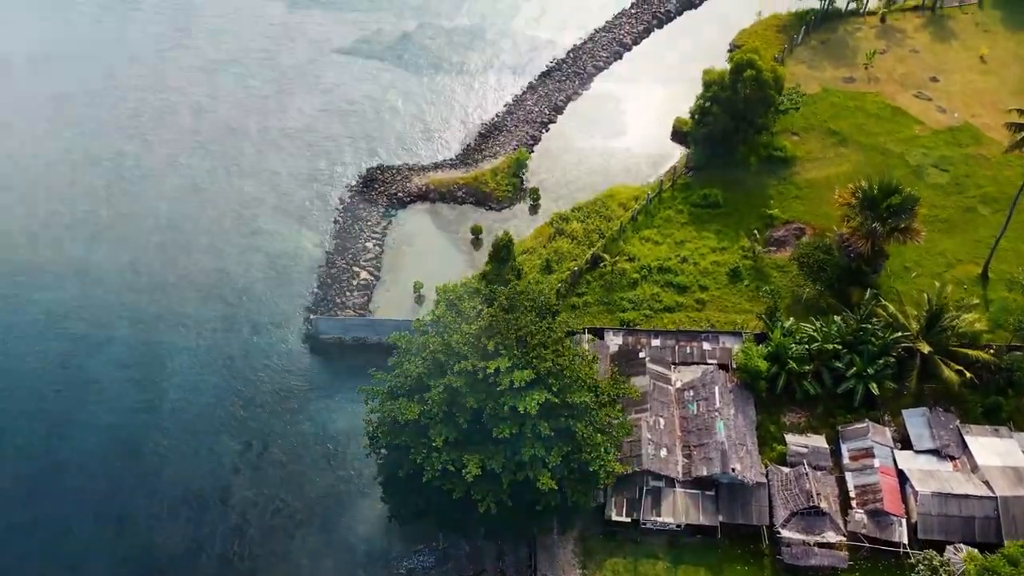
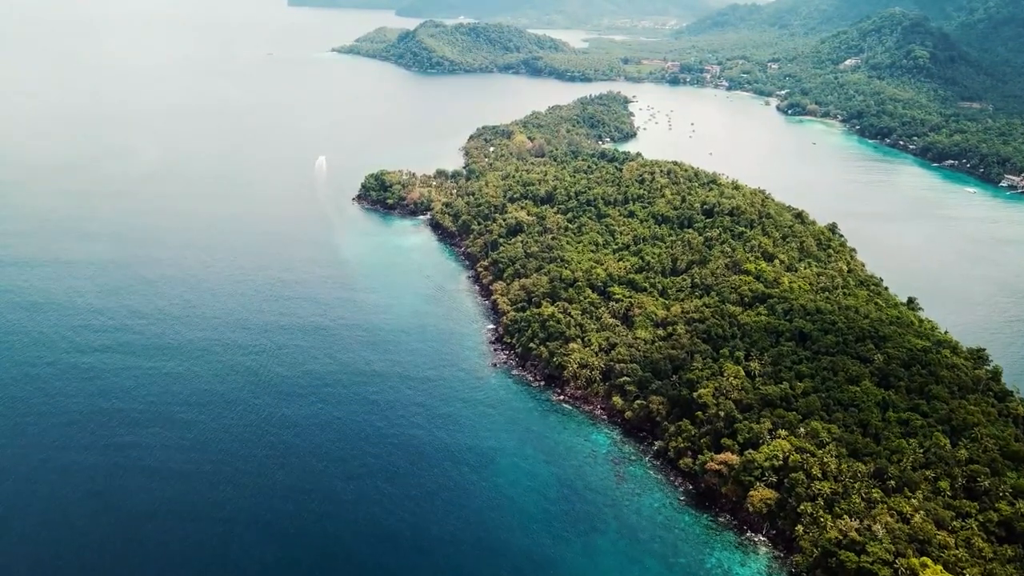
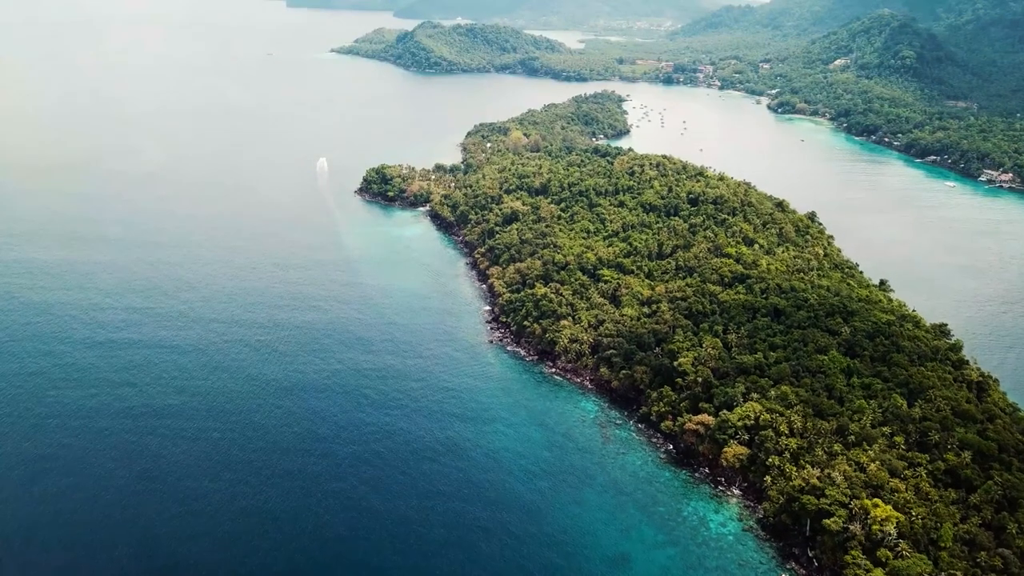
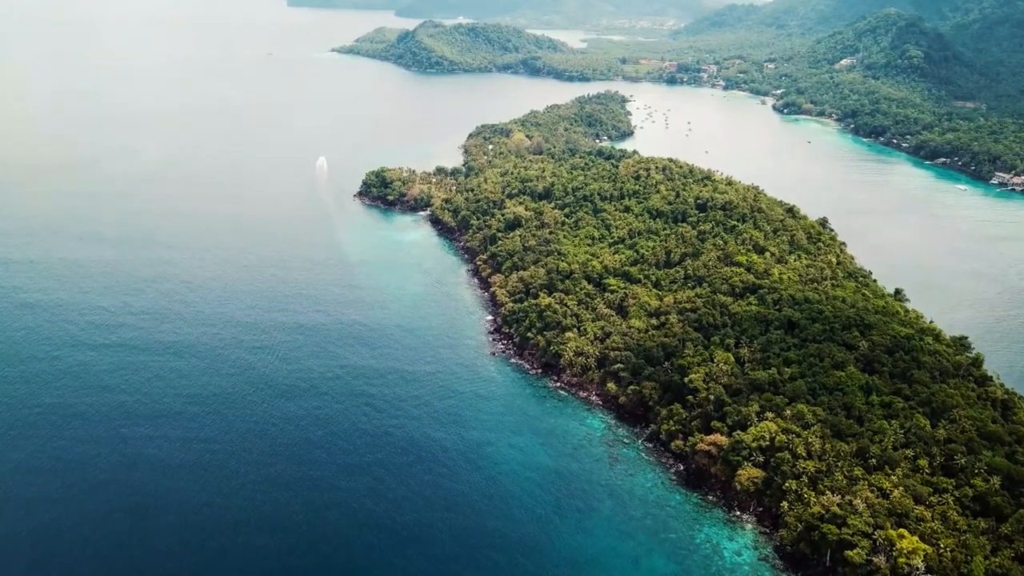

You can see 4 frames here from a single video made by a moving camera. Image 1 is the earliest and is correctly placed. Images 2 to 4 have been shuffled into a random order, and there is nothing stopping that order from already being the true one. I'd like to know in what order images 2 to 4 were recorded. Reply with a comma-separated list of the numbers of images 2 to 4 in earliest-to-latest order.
3, 4, 2
